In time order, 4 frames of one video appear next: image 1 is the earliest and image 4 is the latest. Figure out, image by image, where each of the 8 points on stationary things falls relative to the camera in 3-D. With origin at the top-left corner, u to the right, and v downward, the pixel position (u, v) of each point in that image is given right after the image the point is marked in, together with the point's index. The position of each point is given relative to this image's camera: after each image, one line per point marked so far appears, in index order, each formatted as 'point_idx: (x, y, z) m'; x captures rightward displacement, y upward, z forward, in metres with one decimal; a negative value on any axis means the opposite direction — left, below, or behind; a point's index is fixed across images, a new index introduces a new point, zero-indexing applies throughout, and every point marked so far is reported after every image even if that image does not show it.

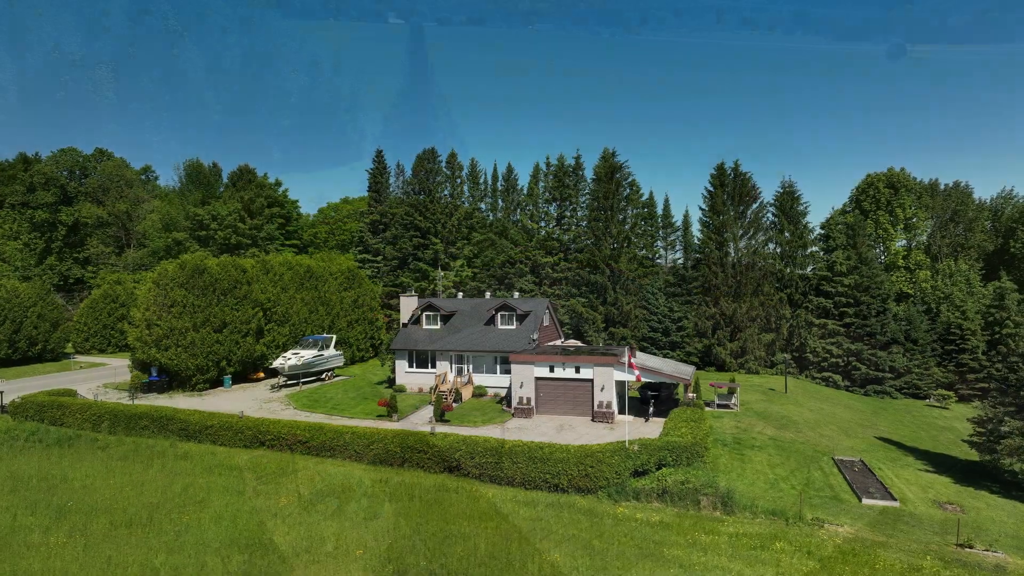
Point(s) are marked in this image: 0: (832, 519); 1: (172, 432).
0: (+8.4, -6.0, +13.5) m
1: (-12.0, -5.1, +18.4) m
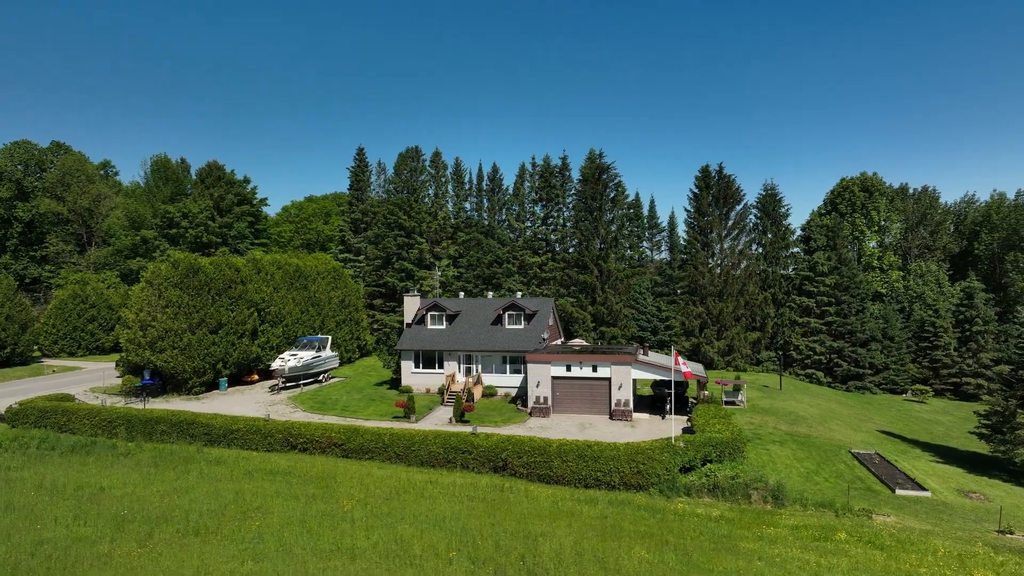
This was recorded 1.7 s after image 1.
0: (+9.9, -6.0, +13.9) m
1: (-10.8, -5.1, +17.7) m
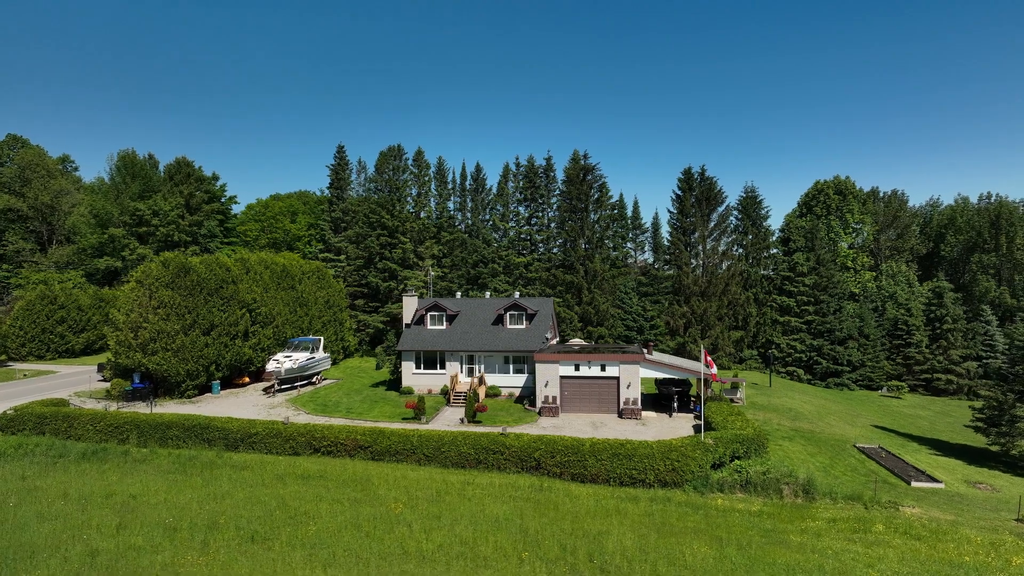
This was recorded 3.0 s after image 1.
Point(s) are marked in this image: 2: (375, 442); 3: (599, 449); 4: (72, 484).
0: (+10.9, -6.0, +14.5) m
1: (-10.0, -5.1, +17.2) m
2: (-4.3, -4.8, +16.3) m
3: (+2.5, -4.6, +14.9) m
4: (-11.1, -4.9, +13.0) m
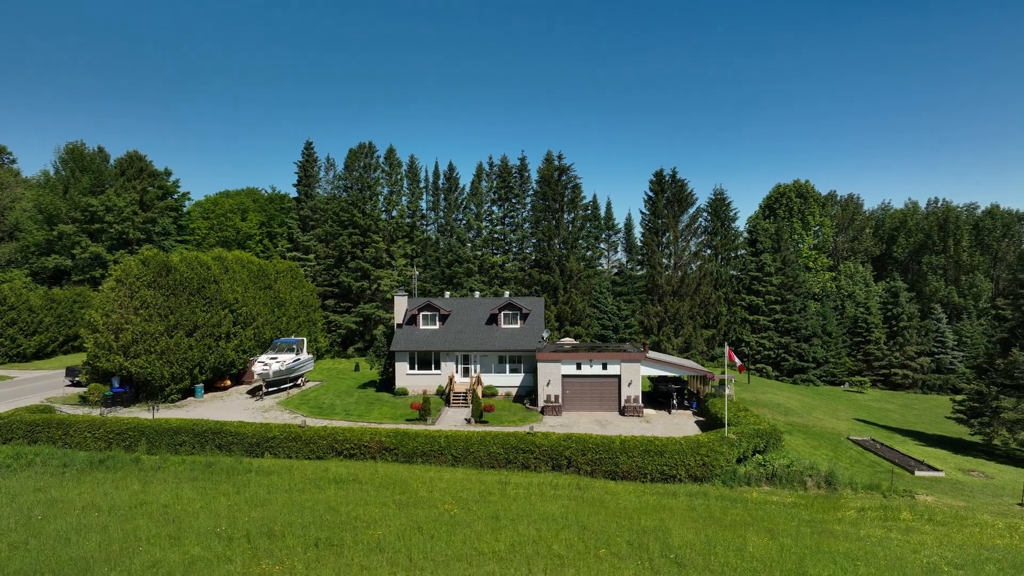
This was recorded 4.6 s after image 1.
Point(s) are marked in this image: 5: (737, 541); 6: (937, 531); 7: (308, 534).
0: (+11.9, -5.9, +15.3) m
1: (-9.2, -5.1, +16.5) m
2: (-3.4, -4.8, +16.0) m
3: (+3.5, -4.6, +15.1) m
4: (-9.9, -4.9, +12.3) m
5: (+4.5, -5.1, +10.3) m
6: (+9.7, -5.6, +11.9) m
7: (-3.9, -4.7, +9.9) m
